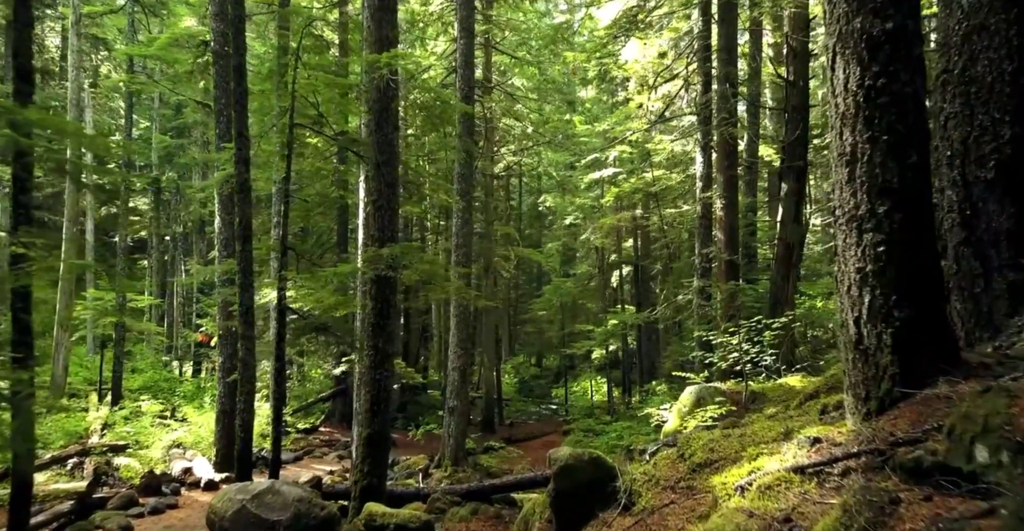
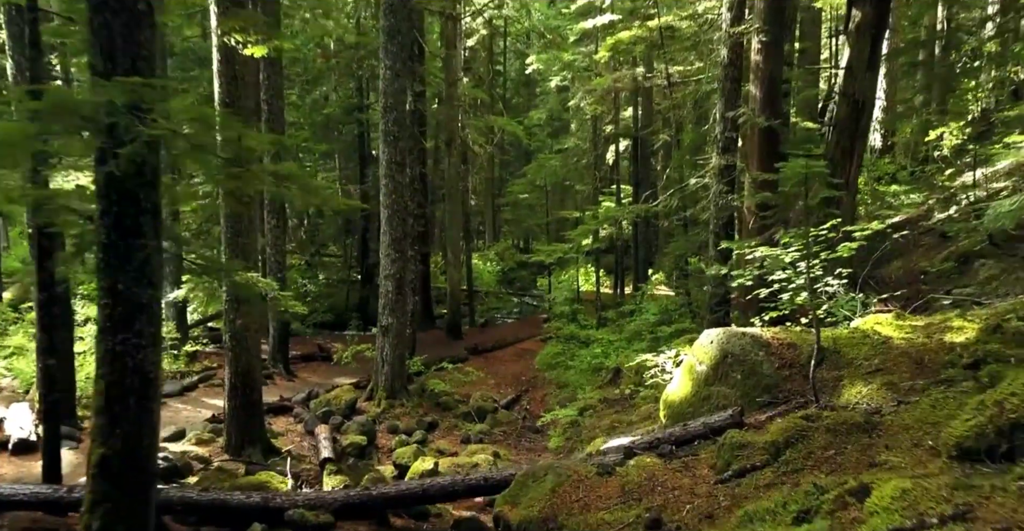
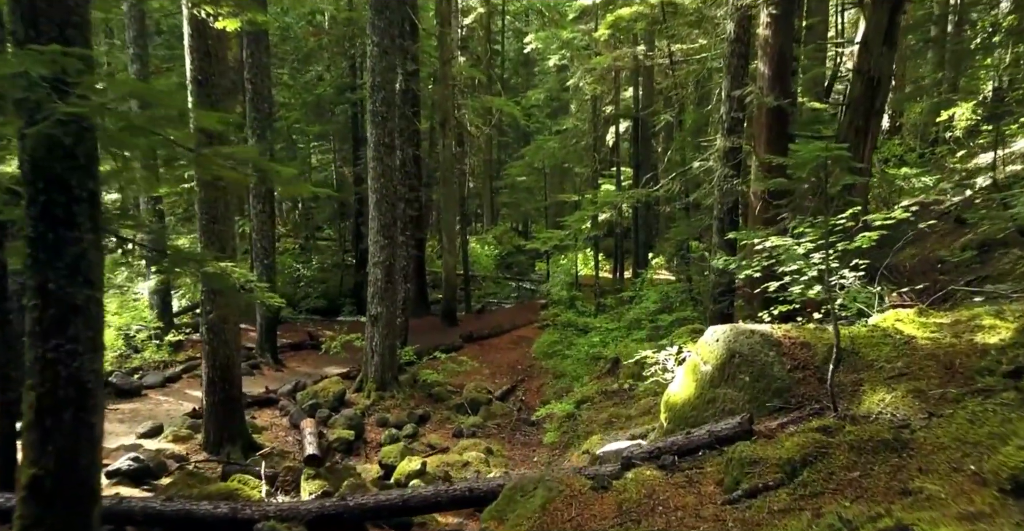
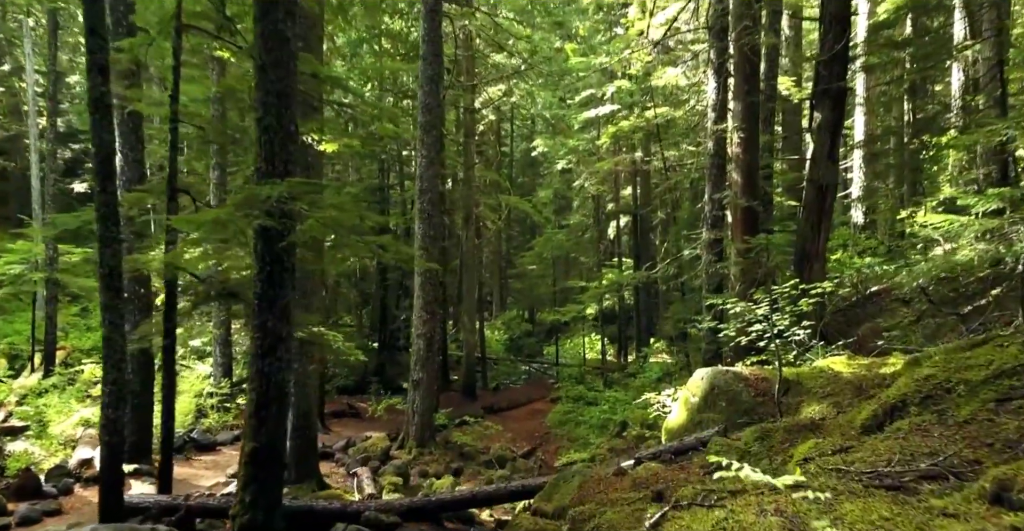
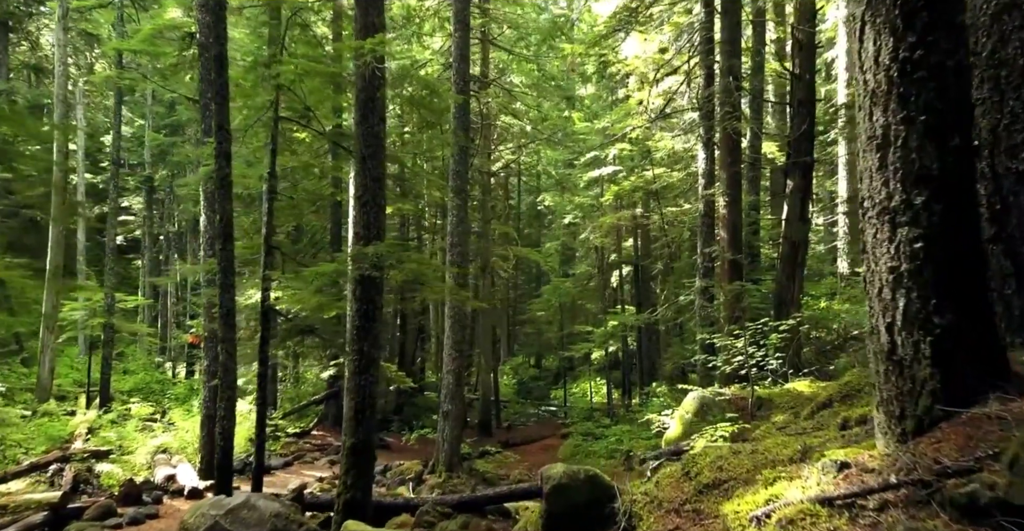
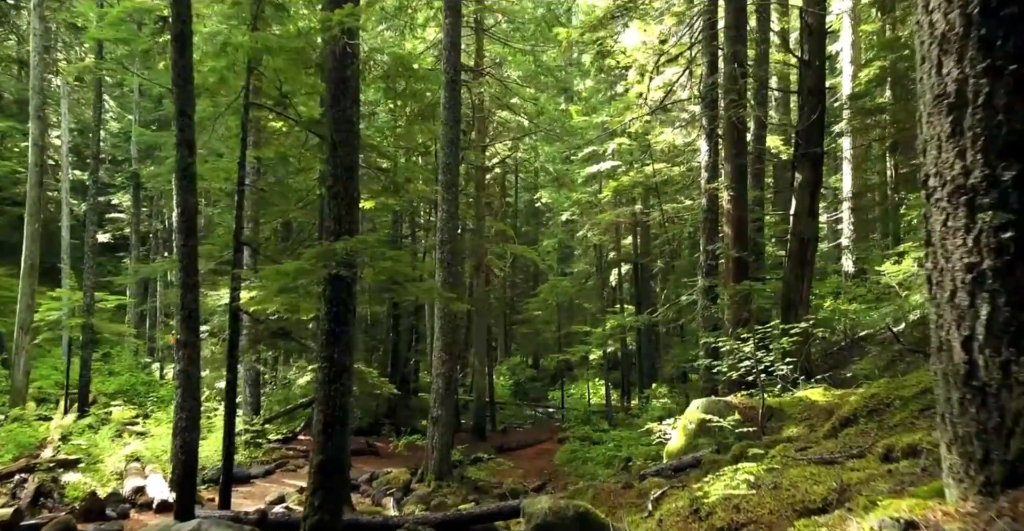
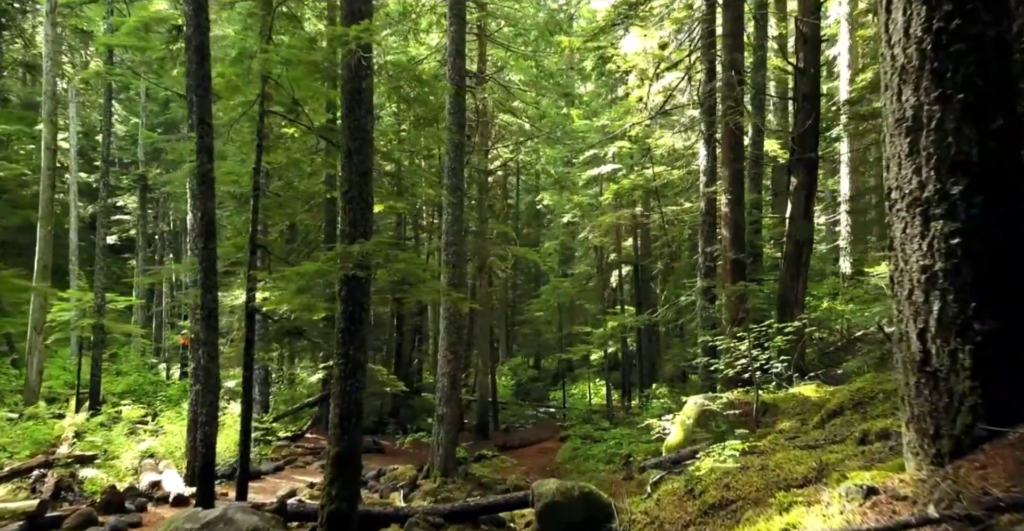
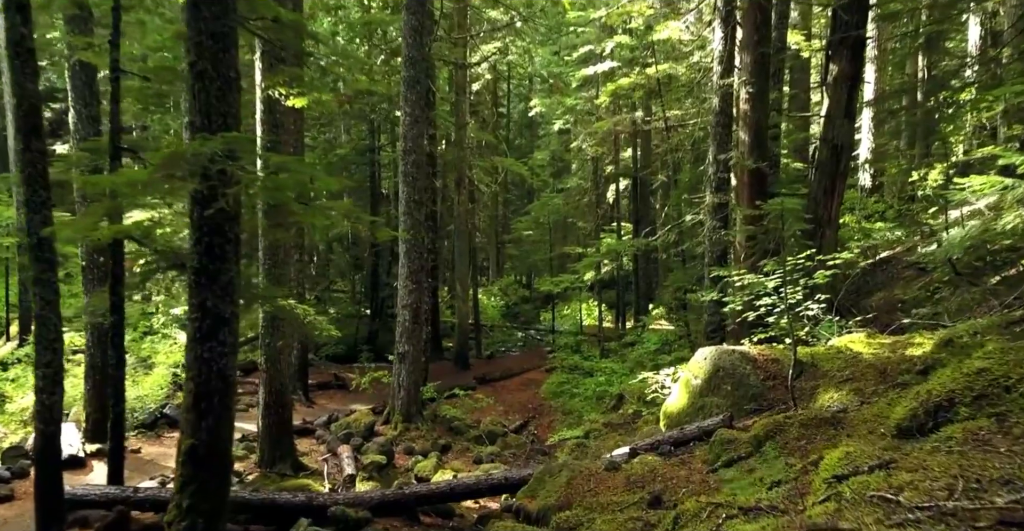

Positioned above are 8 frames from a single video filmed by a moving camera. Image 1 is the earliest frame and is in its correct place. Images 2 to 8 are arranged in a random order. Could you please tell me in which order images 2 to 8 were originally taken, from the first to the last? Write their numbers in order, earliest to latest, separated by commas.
5, 7, 6, 4, 8, 2, 3
